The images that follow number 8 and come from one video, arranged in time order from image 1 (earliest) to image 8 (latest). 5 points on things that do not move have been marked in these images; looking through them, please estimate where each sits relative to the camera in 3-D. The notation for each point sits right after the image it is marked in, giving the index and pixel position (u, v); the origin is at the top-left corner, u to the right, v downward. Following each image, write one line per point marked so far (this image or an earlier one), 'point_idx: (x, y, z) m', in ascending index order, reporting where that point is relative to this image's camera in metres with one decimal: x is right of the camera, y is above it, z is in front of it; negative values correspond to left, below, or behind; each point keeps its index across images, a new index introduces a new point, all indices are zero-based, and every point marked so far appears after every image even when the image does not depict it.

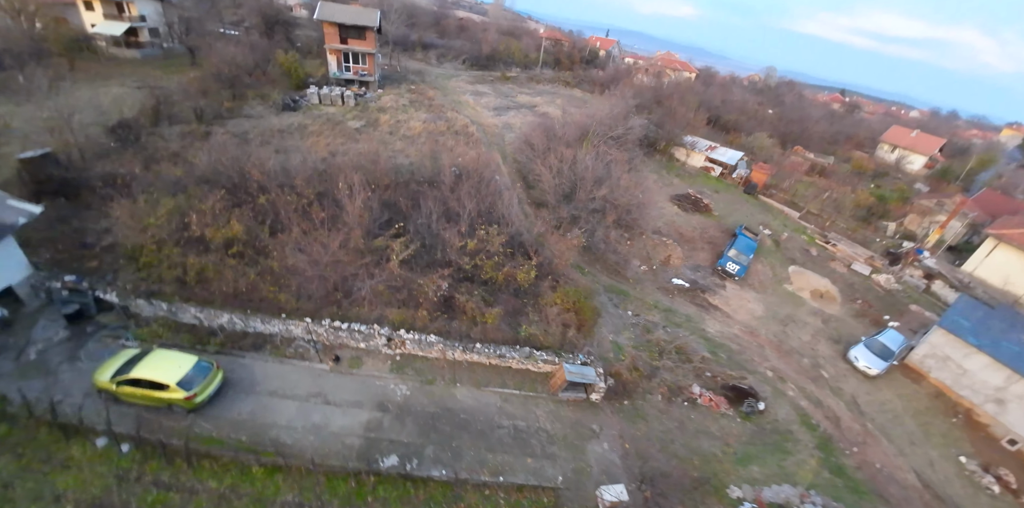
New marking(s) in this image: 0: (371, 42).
0: (-6.7, +10.2, +18.2) m
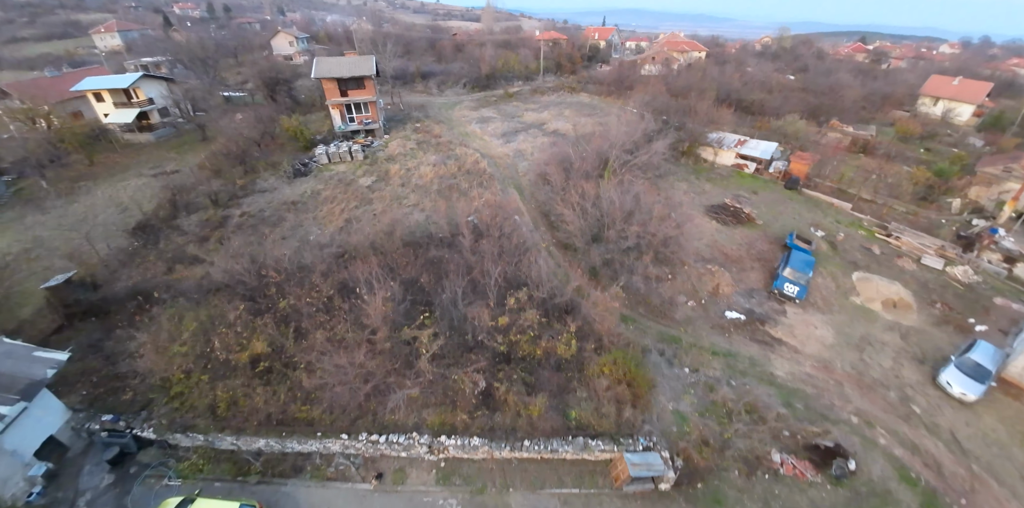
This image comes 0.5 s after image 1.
0: (-6.7, +7.8, +17.9) m
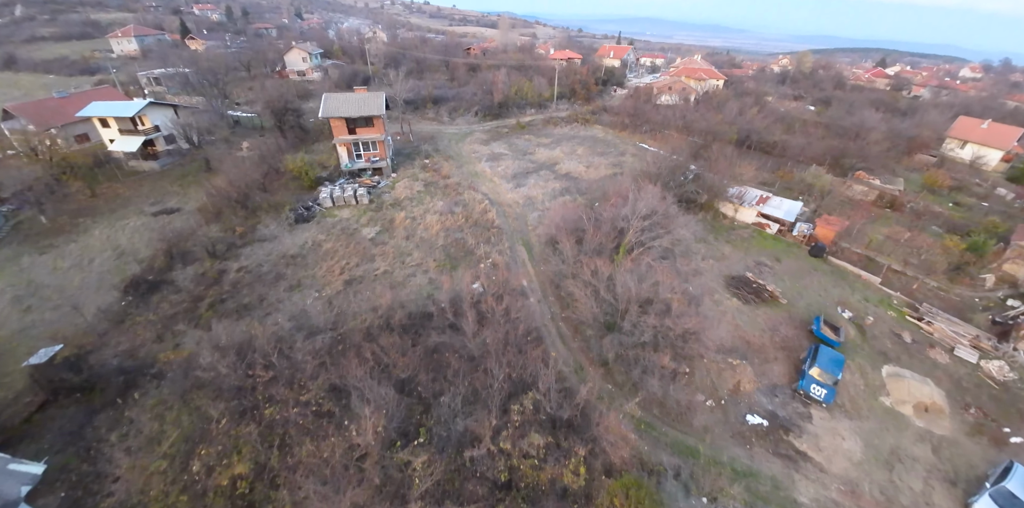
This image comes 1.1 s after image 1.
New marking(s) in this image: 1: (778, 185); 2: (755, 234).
0: (-6.1, +5.8, +17.4) m
1: (+13.6, +3.5, +19.5) m
2: (+10.0, +0.8, +15.6) m
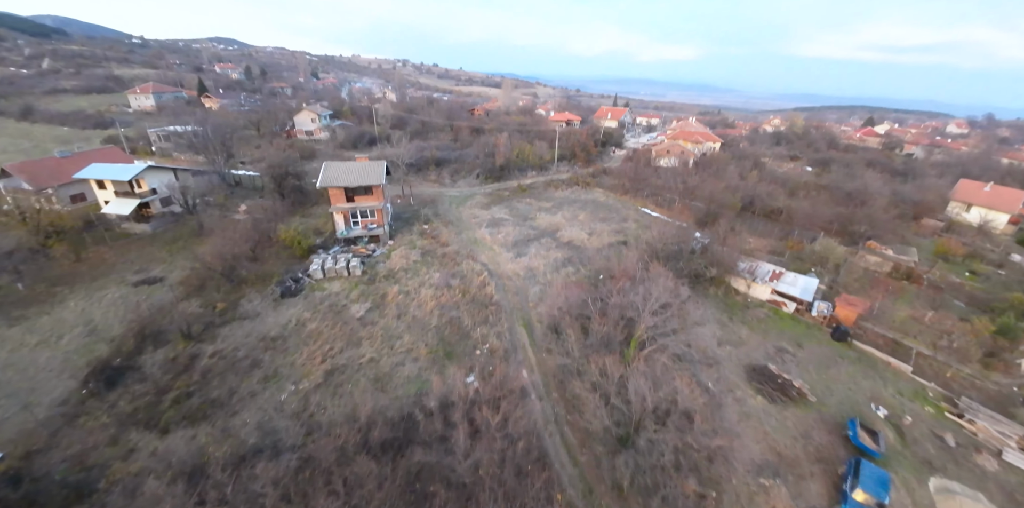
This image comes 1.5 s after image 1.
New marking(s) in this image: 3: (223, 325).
0: (-6.0, +2.6, +17.1) m
1: (+13.6, -0.1, +18.8) m
2: (+10.0, -2.3, +14.7) m
3: (-9.8, -2.4, +12.9) m
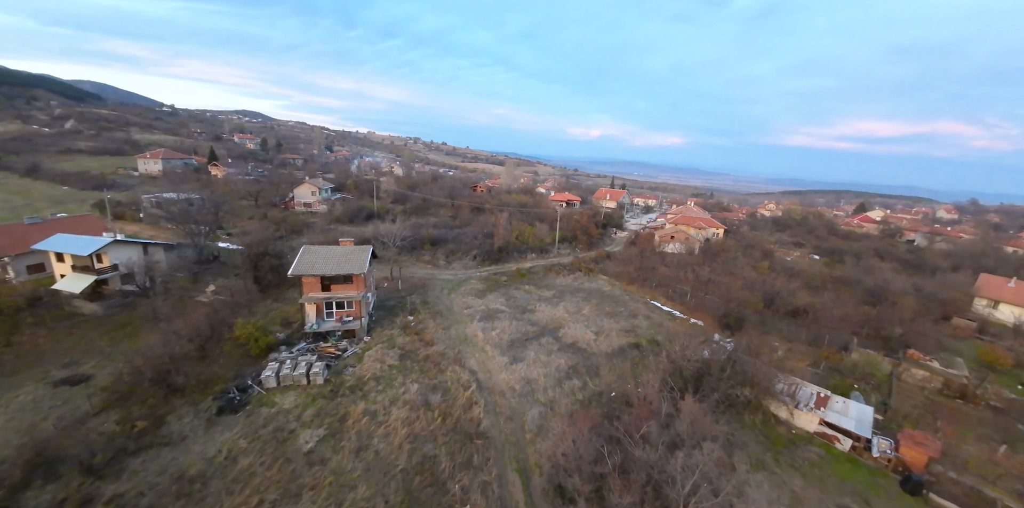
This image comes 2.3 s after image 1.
0: (-6.1, -1.2, +15.1) m
1: (+13.4, -4.9, +16.3) m
2: (+9.7, -6.2, +11.9) m
3: (-10.0, -5.3, +10.1) m
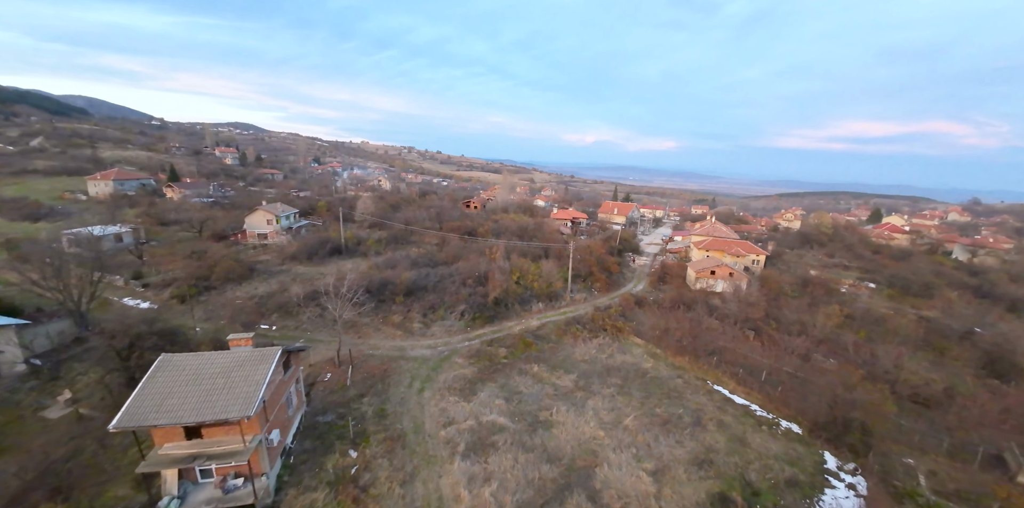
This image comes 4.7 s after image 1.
0: (-6.0, -3.9, +8.7) m
1: (+13.6, -7.2, +10.0) m
2: (+10.0, -8.5, +5.5) m
3: (-9.8, -8.0, +3.6) m
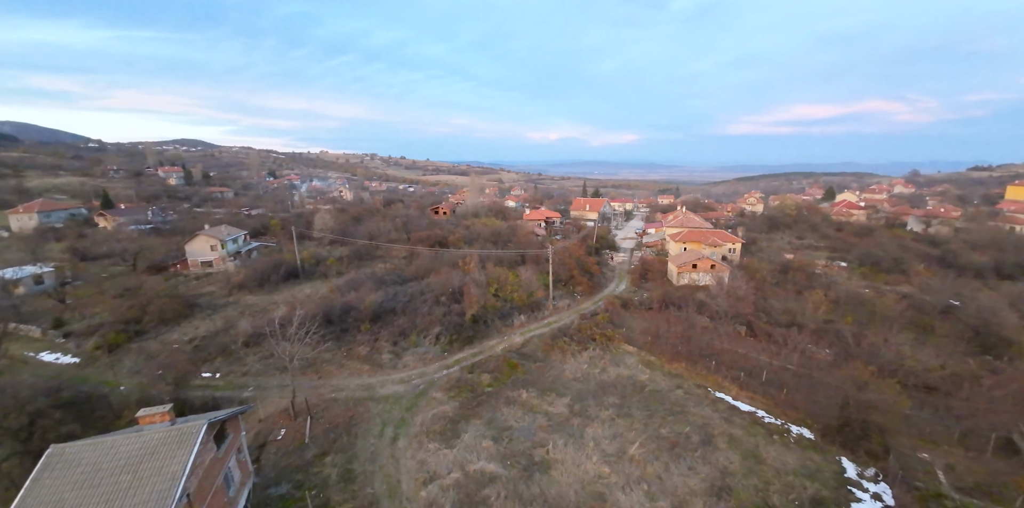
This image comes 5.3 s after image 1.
0: (-6.1, -4.9, +6.7) m
1: (+13.6, -6.7, +9.4) m
2: (+10.4, -8.2, +4.7) m
3: (-9.2, -9.2, +1.3) m
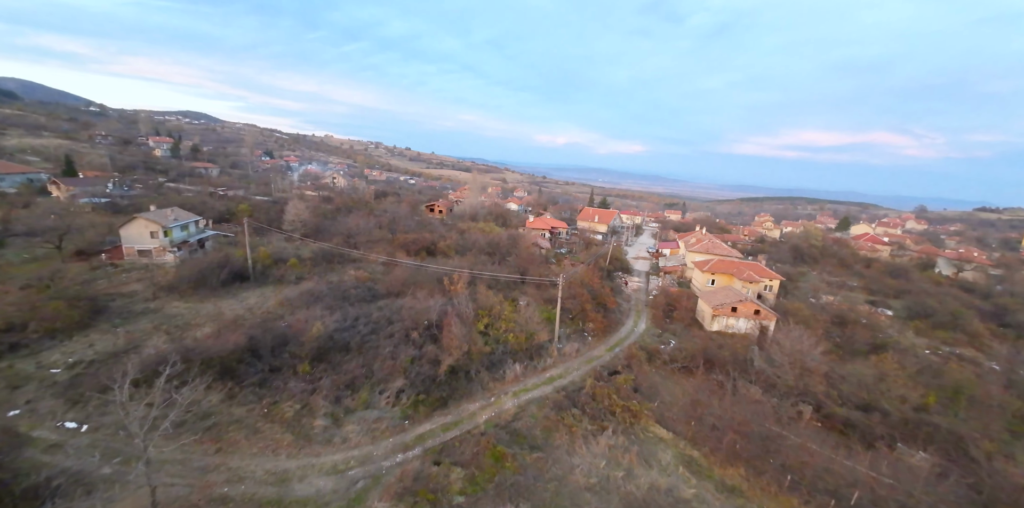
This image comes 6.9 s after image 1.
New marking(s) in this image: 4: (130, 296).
0: (-6.4, -5.4, +2.2) m
1: (+13.0, -8.9, +5.0) m
2: (+9.7, -10.1, +0.2) m
3: (-9.8, -9.5, -3.2) m
4: (-18.3, -1.9, +18.3) m
